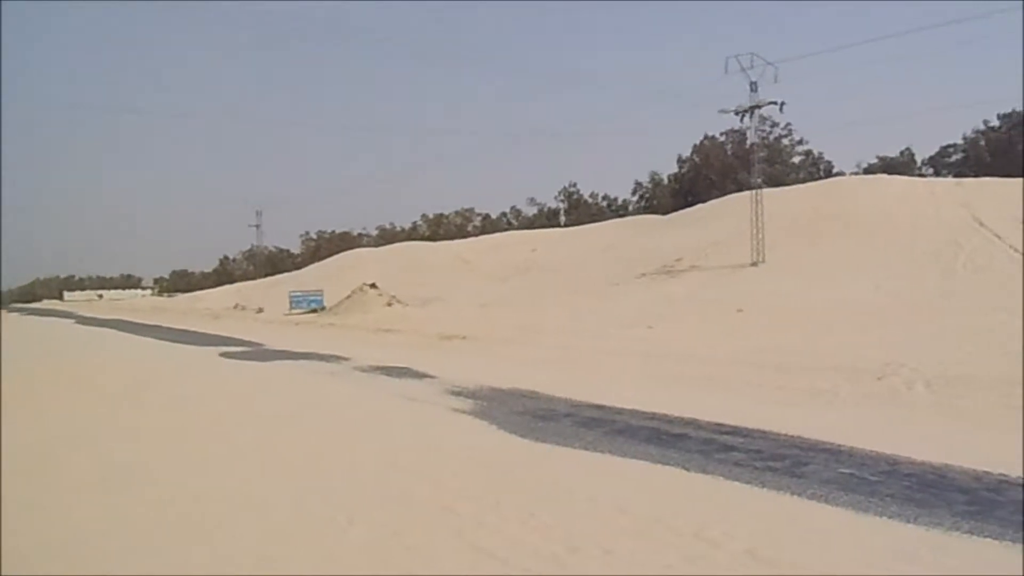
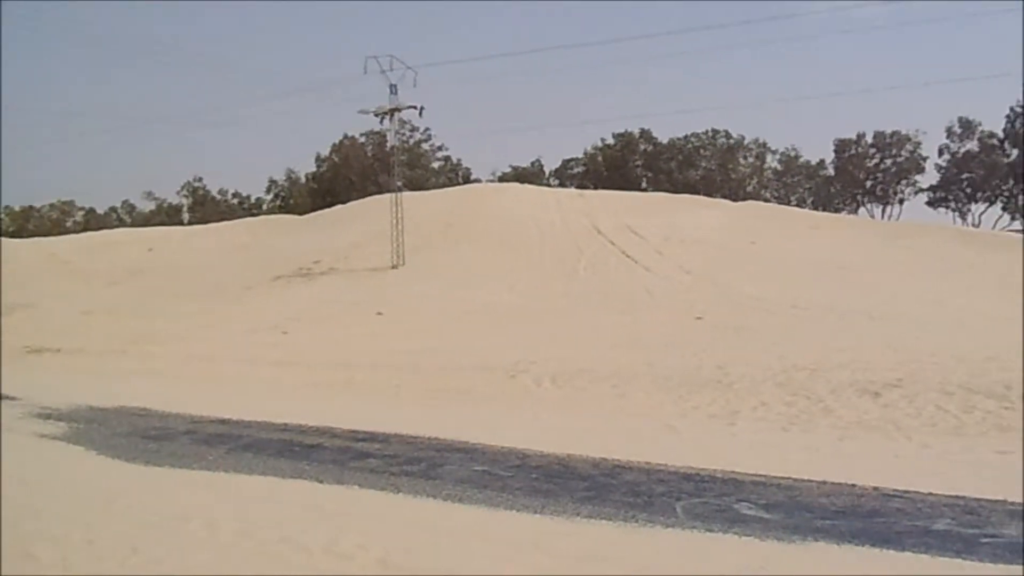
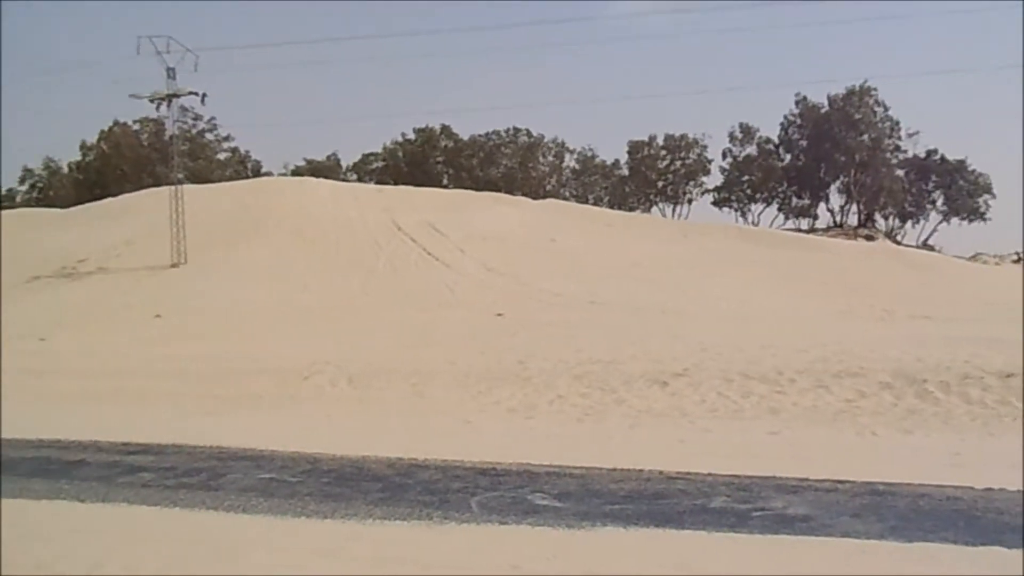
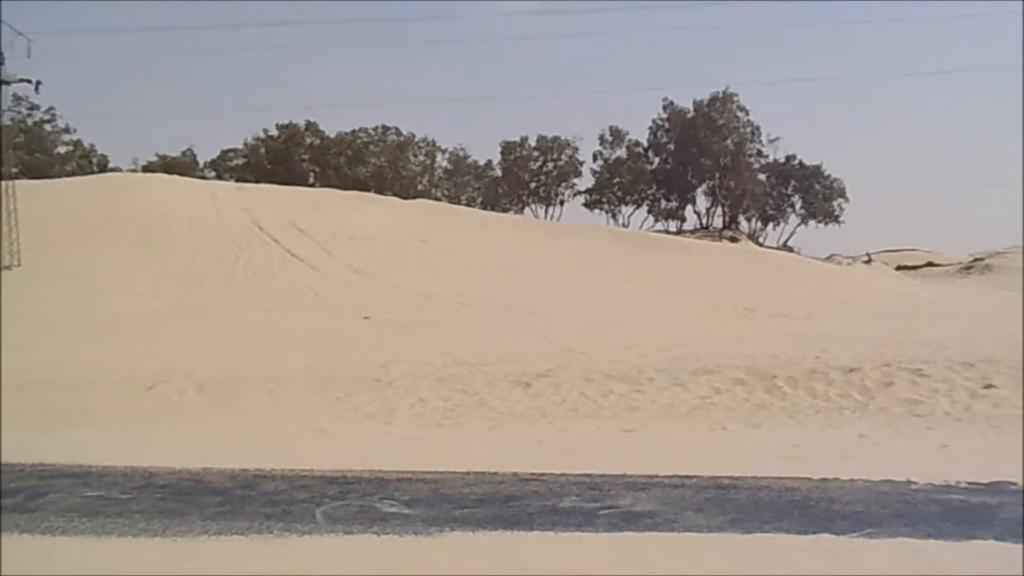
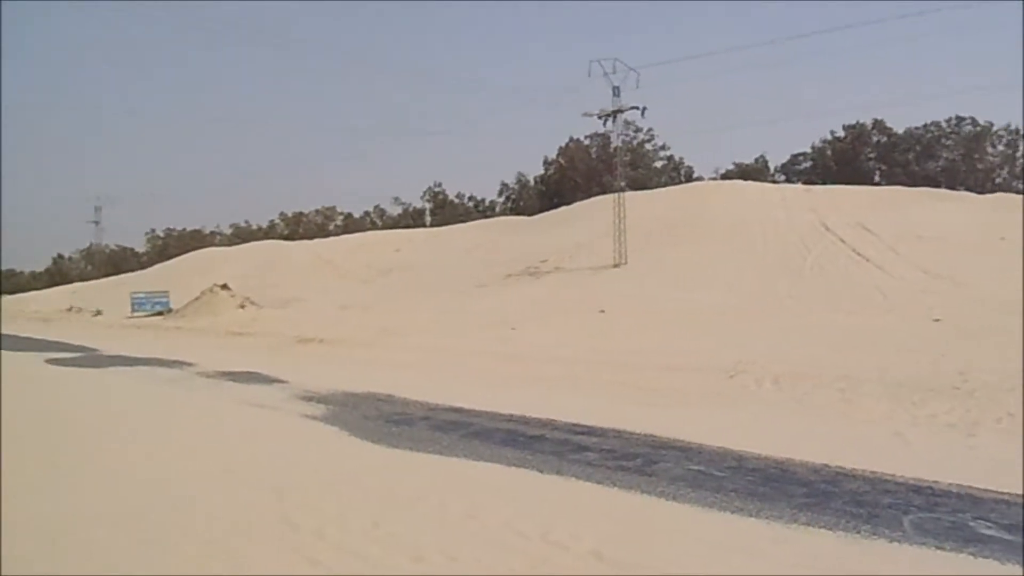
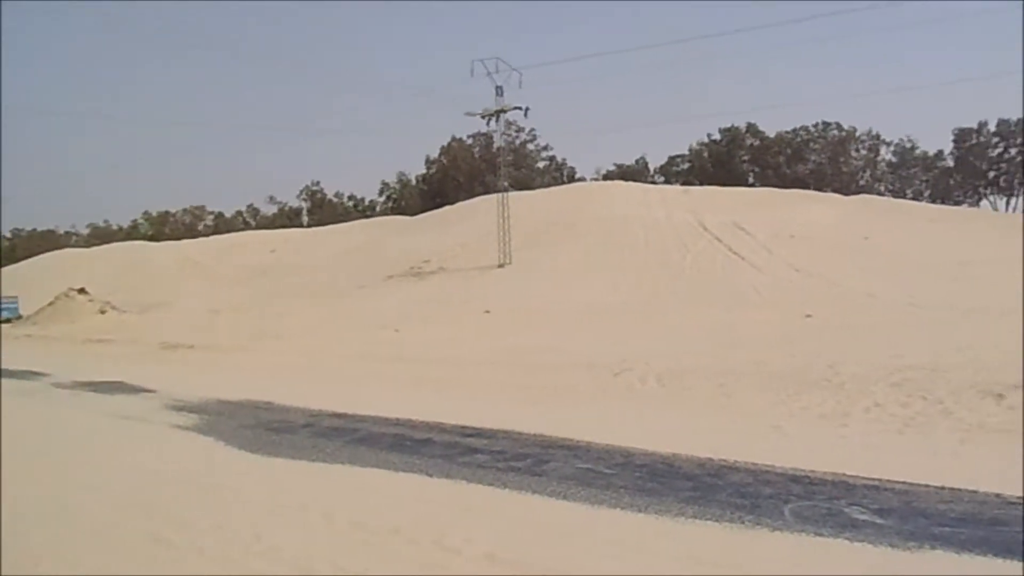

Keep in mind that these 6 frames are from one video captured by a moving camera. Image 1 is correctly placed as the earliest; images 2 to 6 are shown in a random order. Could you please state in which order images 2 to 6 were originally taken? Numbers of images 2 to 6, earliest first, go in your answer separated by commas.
5, 6, 2, 3, 4
